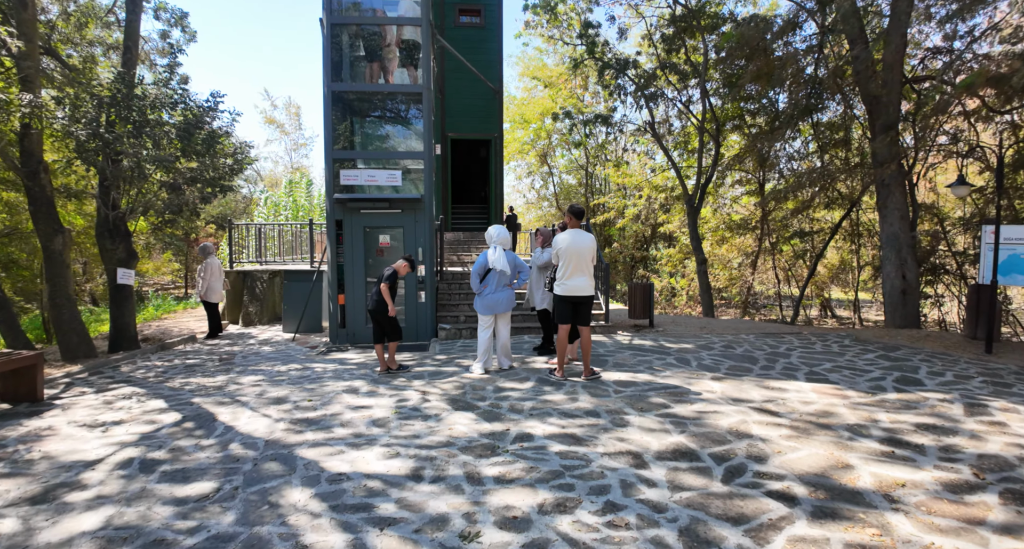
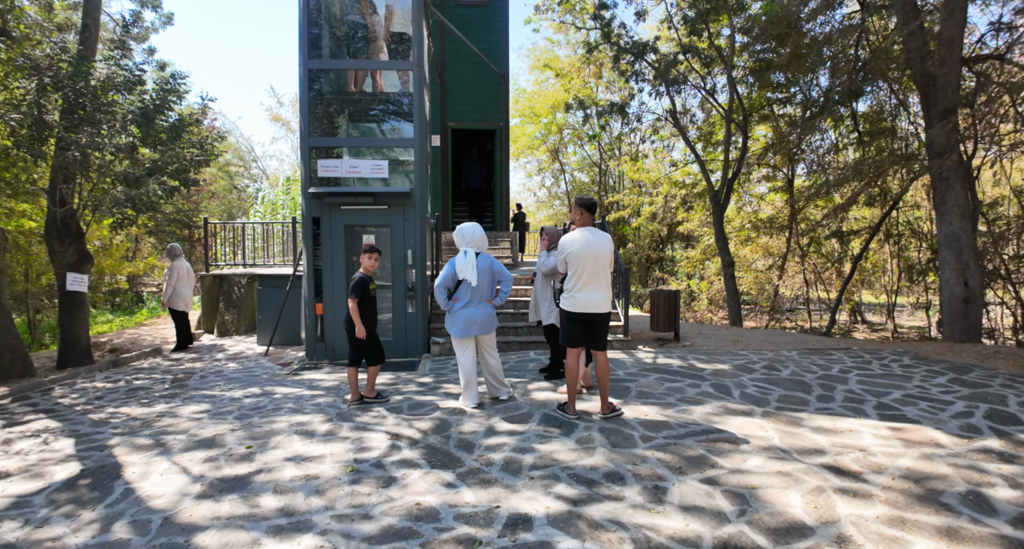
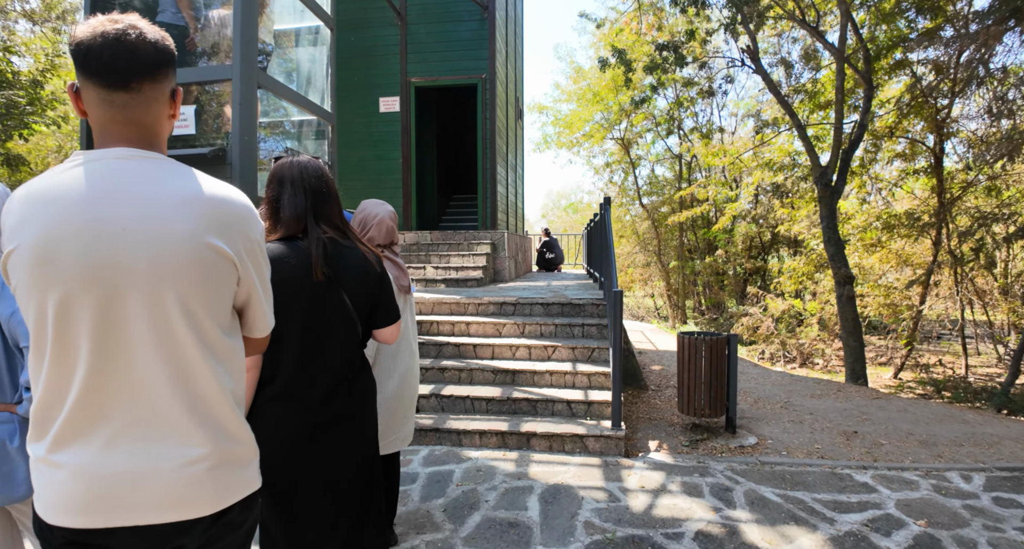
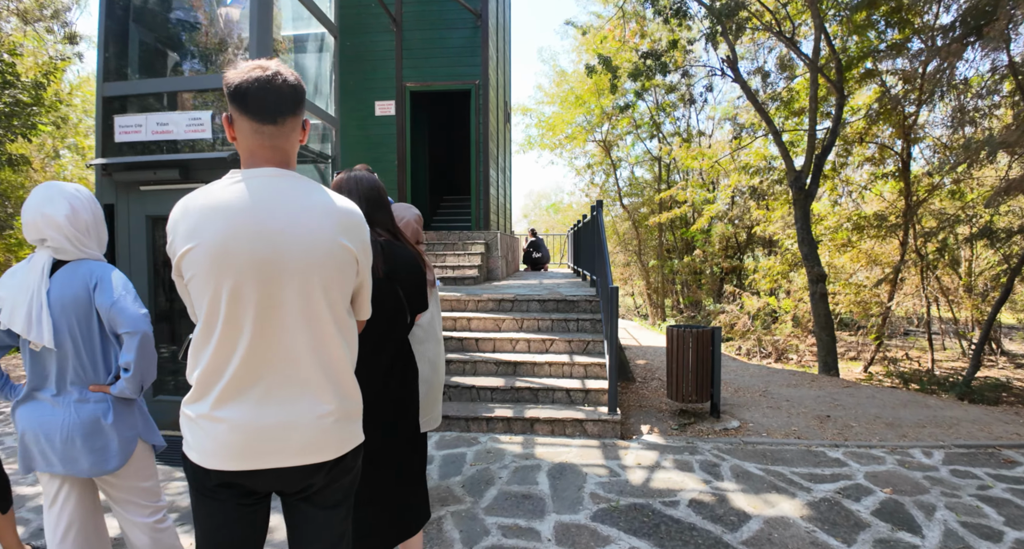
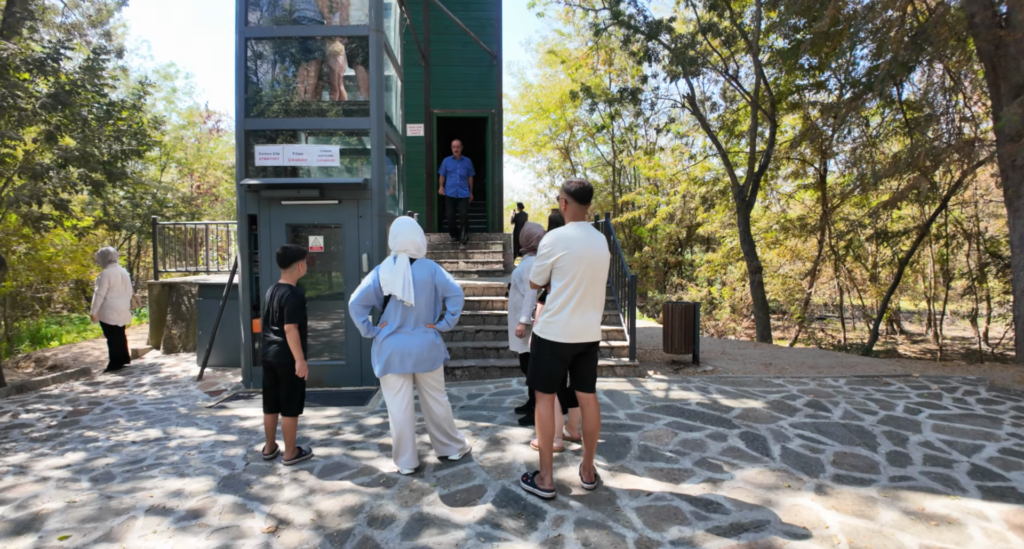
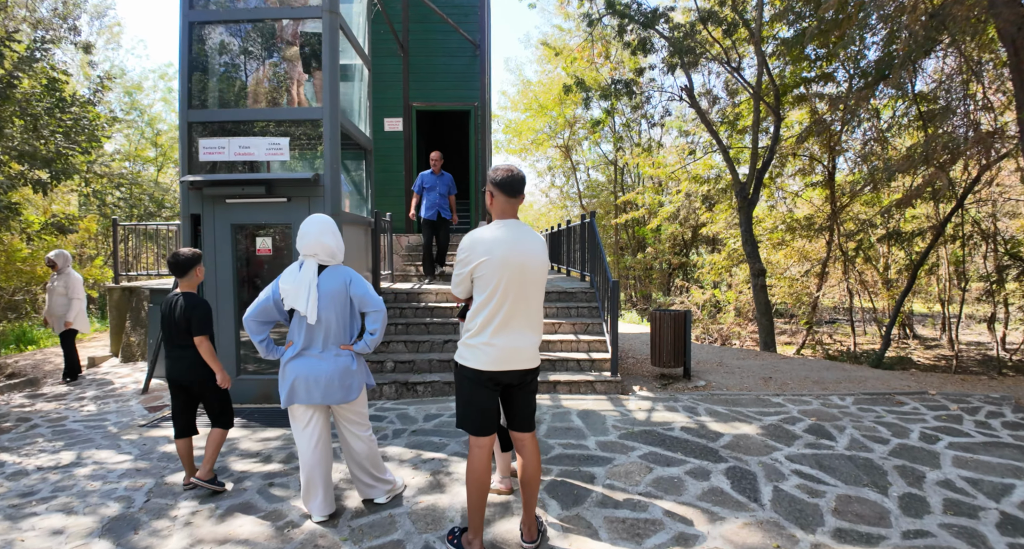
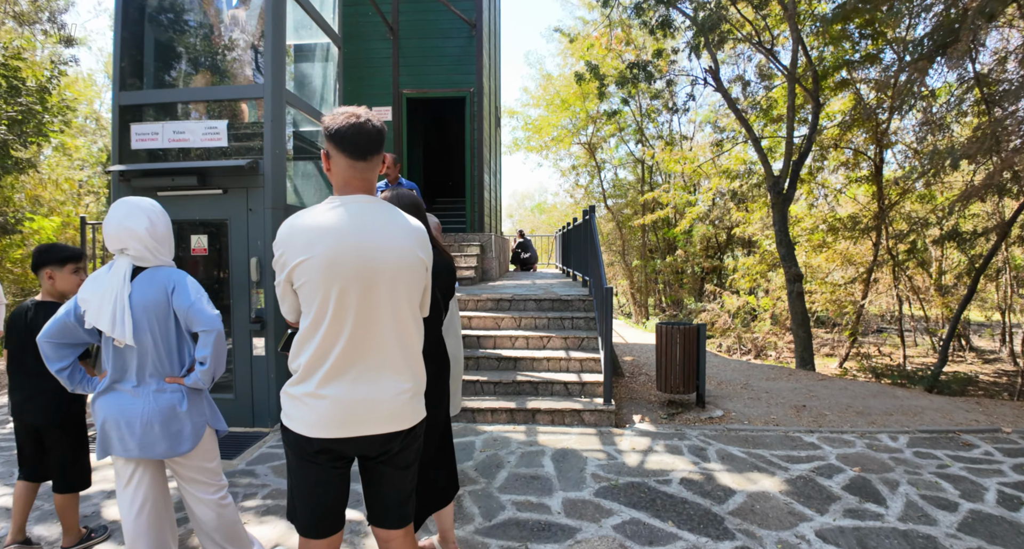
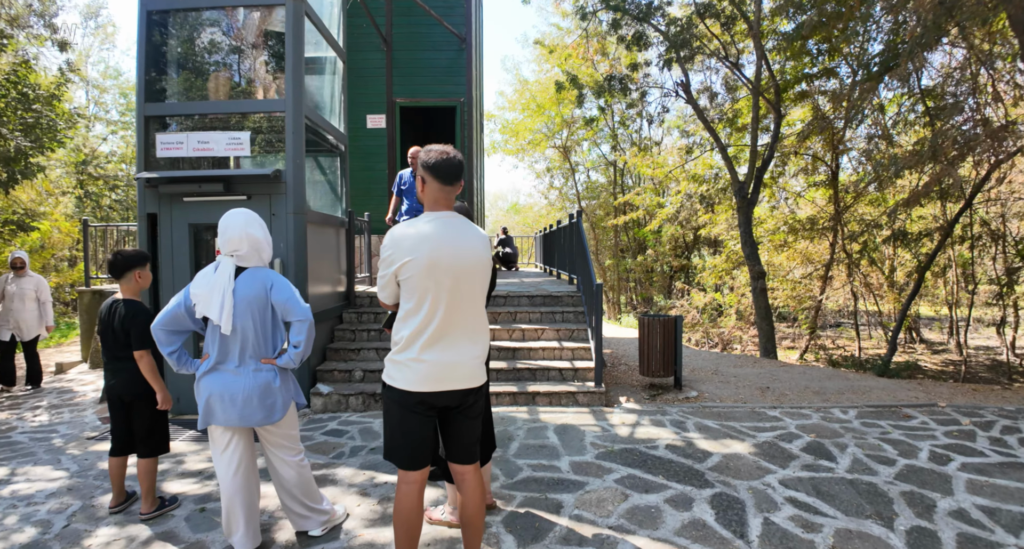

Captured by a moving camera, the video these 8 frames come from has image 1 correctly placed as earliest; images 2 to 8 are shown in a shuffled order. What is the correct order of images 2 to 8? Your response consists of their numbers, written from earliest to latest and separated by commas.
2, 5, 6, 8, 7, 4, 3
